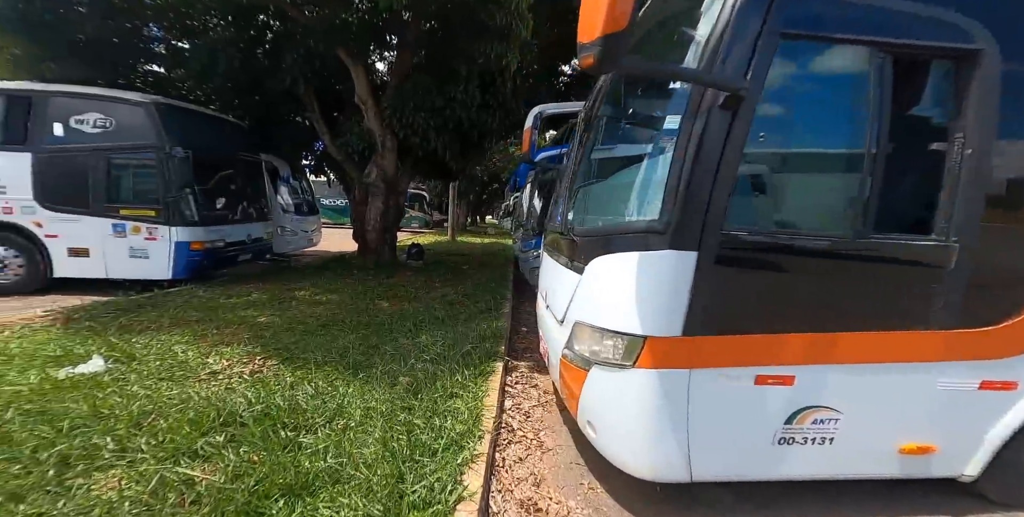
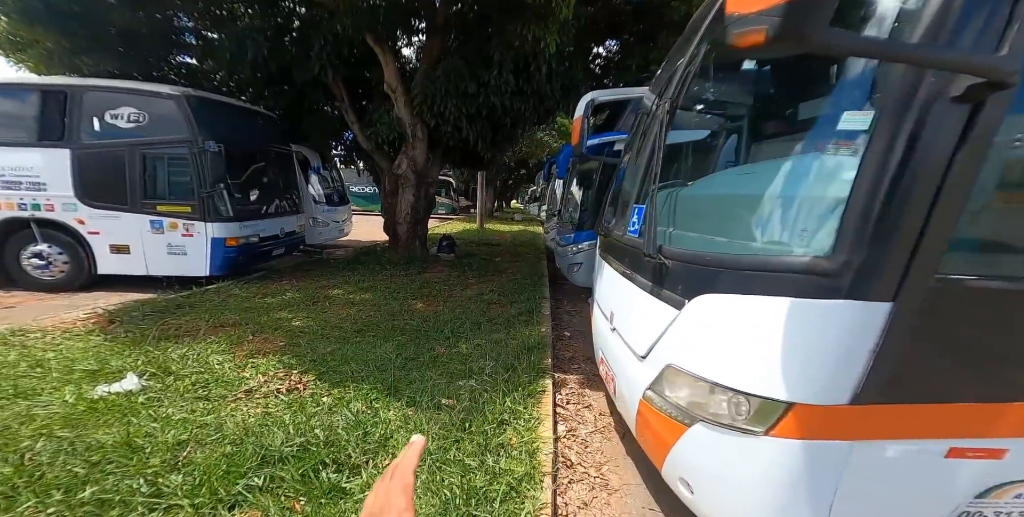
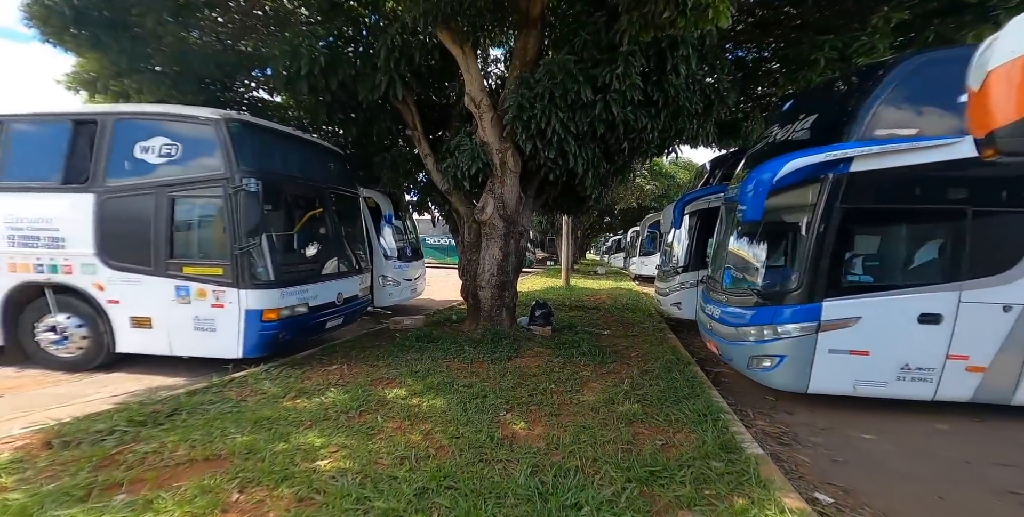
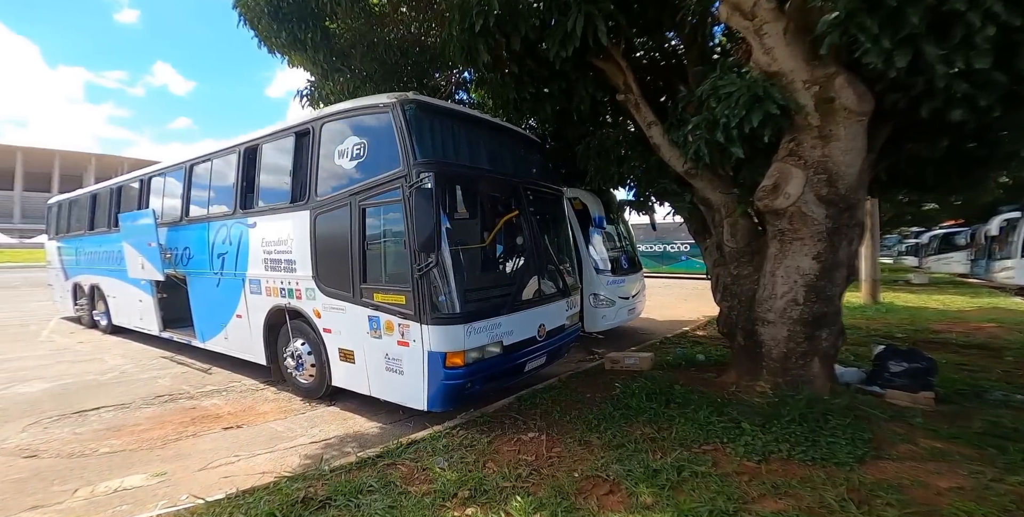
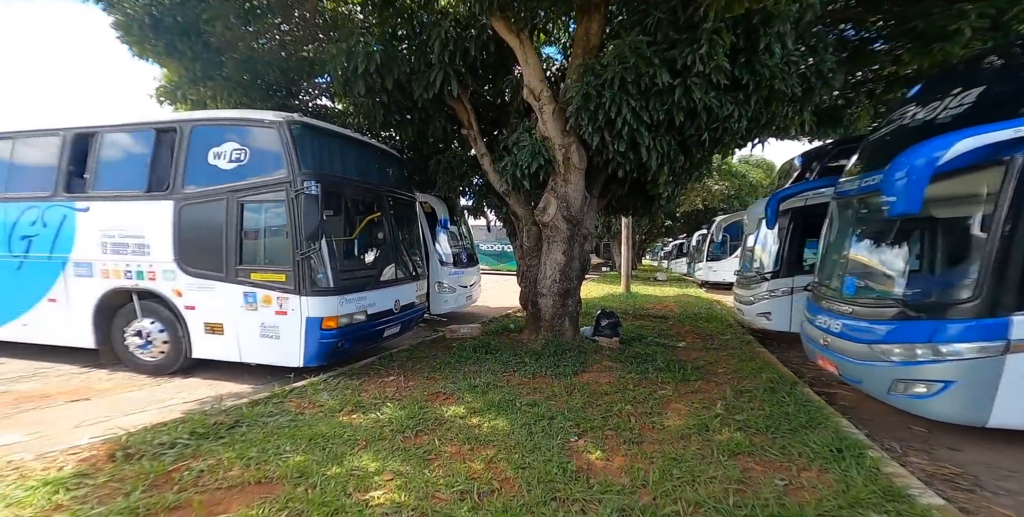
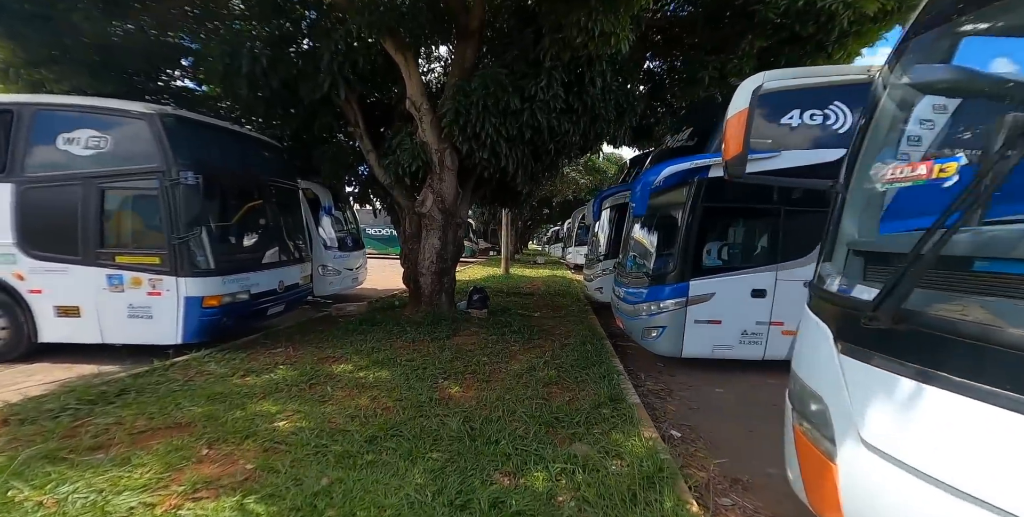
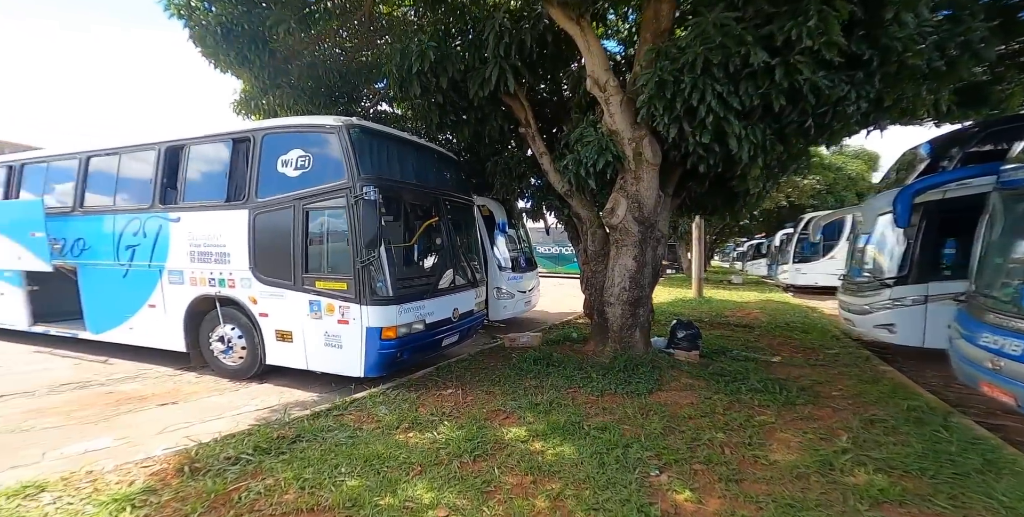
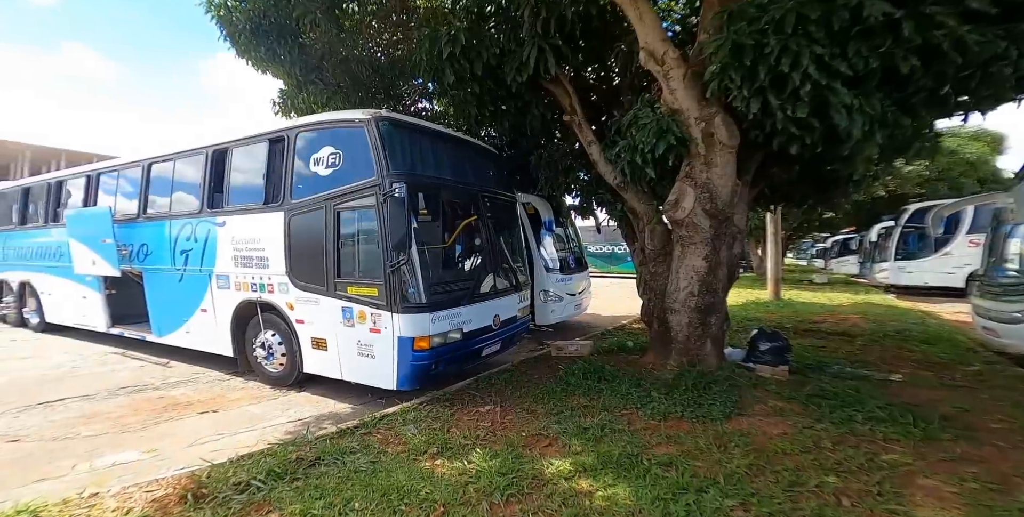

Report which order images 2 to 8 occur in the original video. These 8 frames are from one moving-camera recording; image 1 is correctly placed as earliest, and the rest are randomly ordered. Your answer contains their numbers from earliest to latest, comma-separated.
2, 6, 3, 5, 7, 8, 4
